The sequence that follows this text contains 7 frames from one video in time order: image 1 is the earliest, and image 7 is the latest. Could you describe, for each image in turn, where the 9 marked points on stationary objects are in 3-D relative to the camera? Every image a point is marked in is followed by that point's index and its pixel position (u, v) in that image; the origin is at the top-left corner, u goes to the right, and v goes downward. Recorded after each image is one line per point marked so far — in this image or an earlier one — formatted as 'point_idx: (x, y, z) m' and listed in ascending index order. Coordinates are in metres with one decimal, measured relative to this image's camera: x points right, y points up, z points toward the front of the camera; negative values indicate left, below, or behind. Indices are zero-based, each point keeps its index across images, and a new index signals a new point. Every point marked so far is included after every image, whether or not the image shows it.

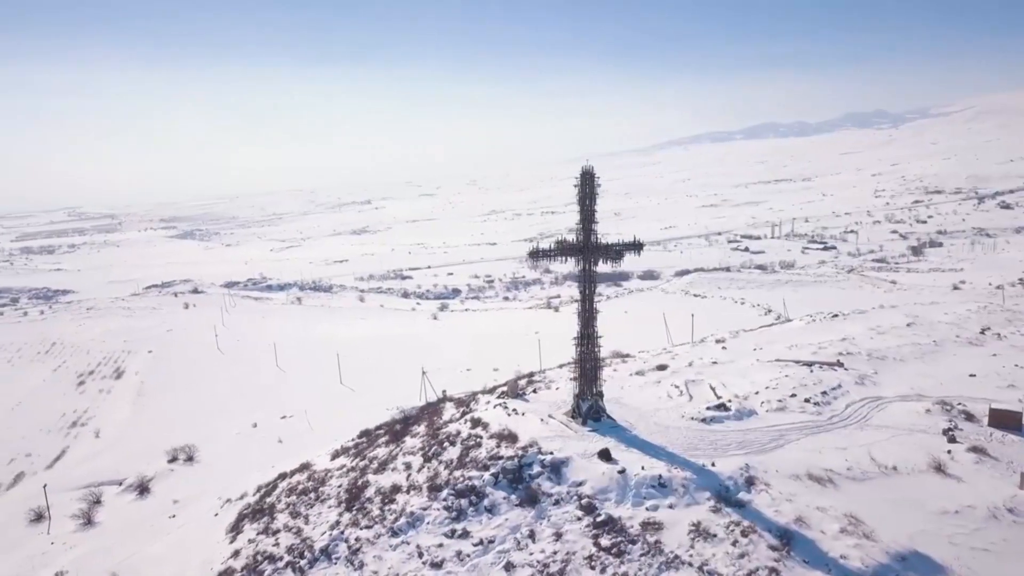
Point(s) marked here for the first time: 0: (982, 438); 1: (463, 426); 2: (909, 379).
0: (+10.0, -3.2, +11.1) m
1: (-1.3, -4.3, +16.3) m
2: (+12.5, -2.8, +16.2) m
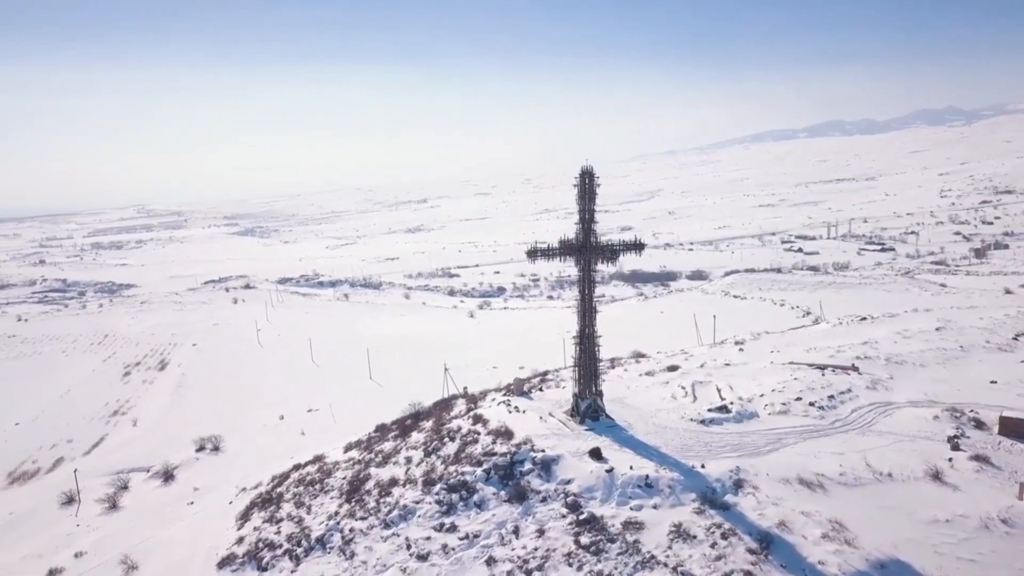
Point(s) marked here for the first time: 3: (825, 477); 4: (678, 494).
0: (+9.7, -3.2, +10.7) m
1: (-1.3, -4.2, +16.4) m
2: (+12.5, -2.9, +15.6) m
3: (+5.7, -3.5, +9.7) m
4: (+3.0, -3.8, +9.6) m
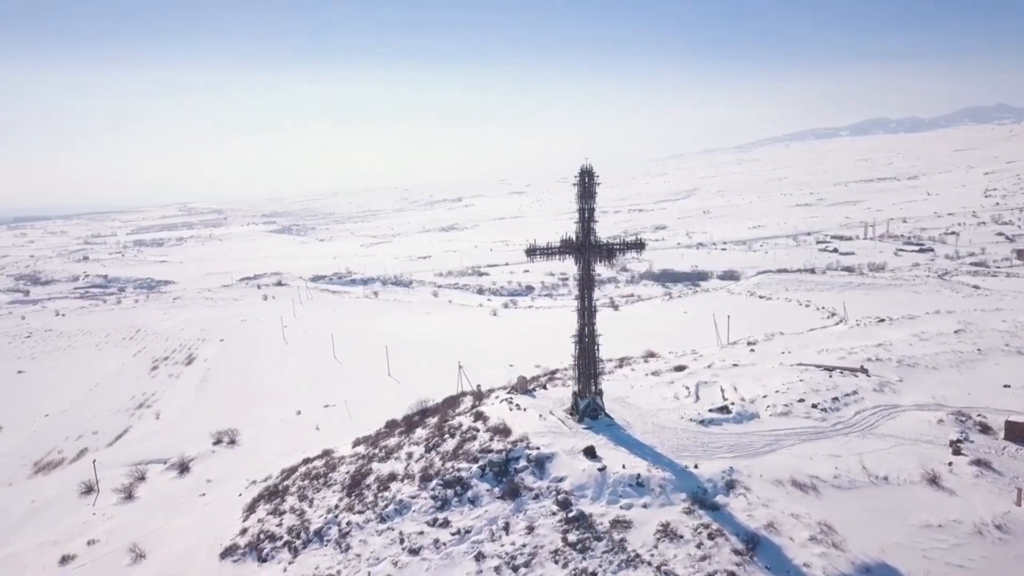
0: (+9.6, -3.3, +10.5) m
1: (-1.3, -4.1, +16.5) m
2: (+12.5, -2.9, +15.3) m
3: (+5.6, -3.5, +9.6) m
4: (+2.9, -3.8, +9.6) m
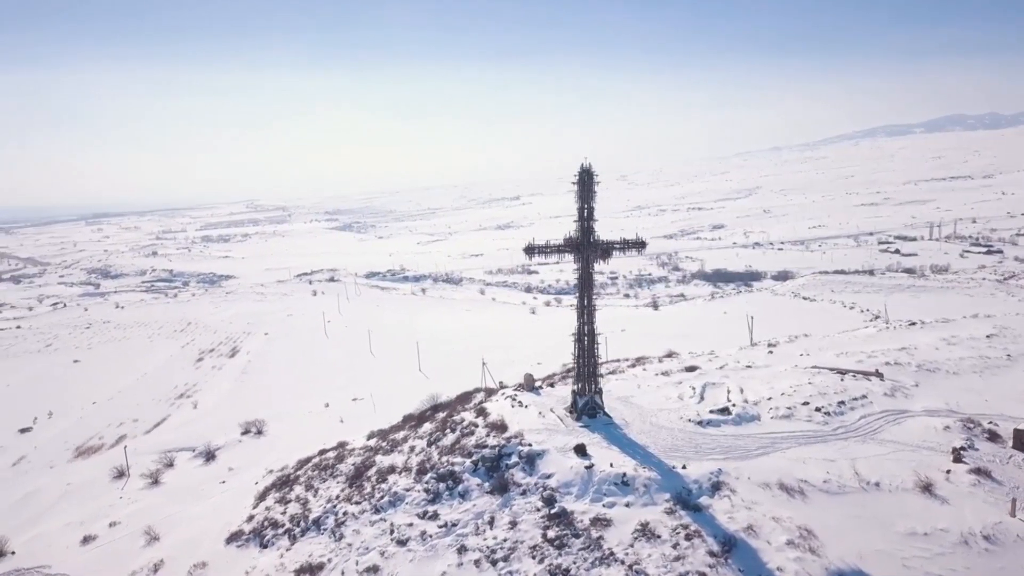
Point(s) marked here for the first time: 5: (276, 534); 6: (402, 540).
0: (+9.3, -3.3, +10.1) m
1: (-1.3, -4.0, +16.6) m
2: (+12.5, -3.0, +14.8) m
3: (+5.2, -3.5, +9.4) m
4: (+2.5, -3.7, +9.5) m
5: (-6.0, -6.2, +13.4) m
6: (-2.2, -5.1, +10.5) m
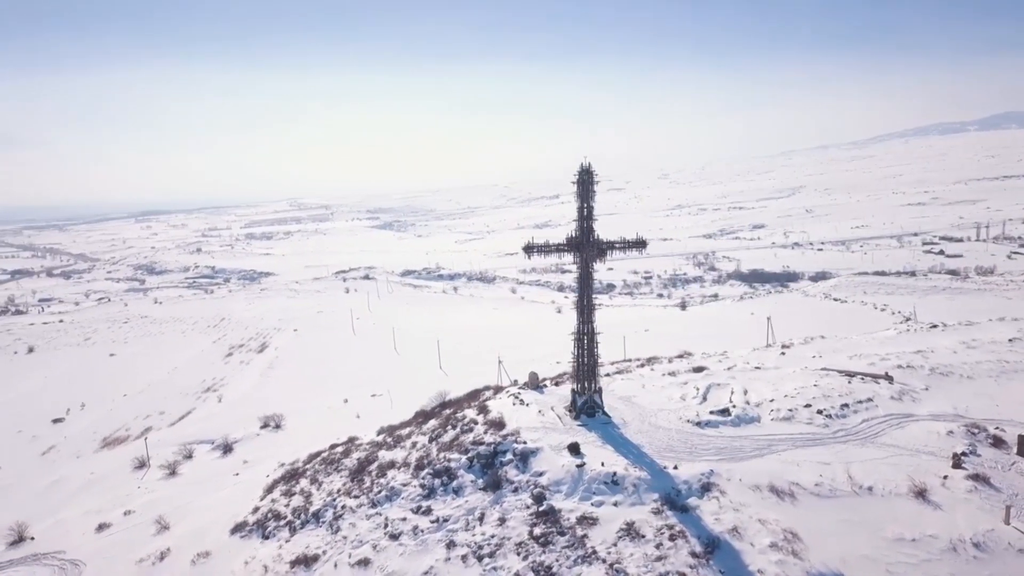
0: (+9.1, -3.4, +9.9) m
1: (-1.3, -3.9, +16.7) m
2: (+12.4, -3.0, +14.5) m
3: (+5.0, -3.5, +9.3) m
4: (+2.3, -3.7, +9.5) m
5: (-6.1, -6.2, +13.6) m
6: (-2.4, -5.0, +10.7) m
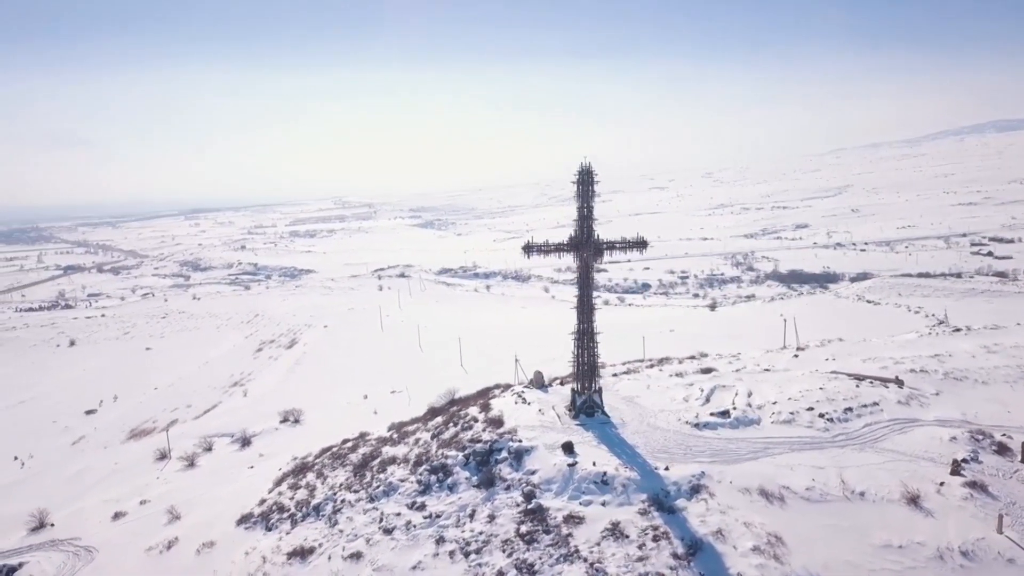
0: (+8.9, -3.4, +9.7) m
1: (-1.2, -3.9, +16.9) m
2: (+12.4, -3.1, +14.1) m
3: (+4.8, -3.5, +9.2) m
4: (+2.1, -3.7, +9.6) m
5: (-6.2, -6.1, +13.9) m
6: (-2.6, -5.0, +10.9) m
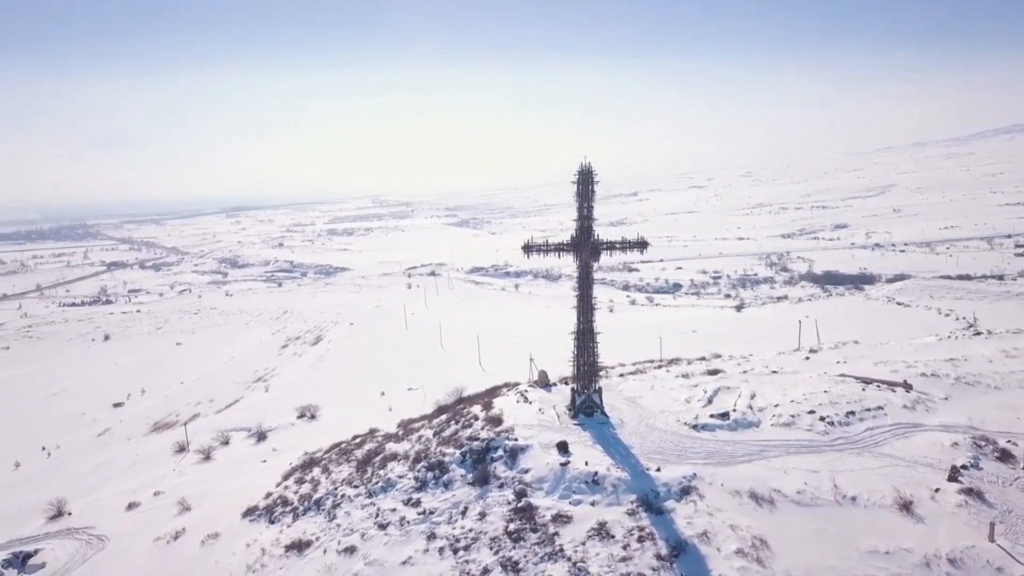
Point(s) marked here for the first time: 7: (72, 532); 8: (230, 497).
0: (+8.8, -3.5, +9.5) m
1: (-1.2, -3.9, +17.0) m
2: (+12.3, -3.2, +13.8) m
3: (+4.6, -3.6, +9.2) m
4: (+2.0, -3.8, +9.6) m
5: (-6.2, -6.0, +14.2) m
6: (-2.7, -5.0, +11.1) m
7: (-15.6, -8.7, +18.7) m
8: (-10.0, -7.4, +18.3) m
